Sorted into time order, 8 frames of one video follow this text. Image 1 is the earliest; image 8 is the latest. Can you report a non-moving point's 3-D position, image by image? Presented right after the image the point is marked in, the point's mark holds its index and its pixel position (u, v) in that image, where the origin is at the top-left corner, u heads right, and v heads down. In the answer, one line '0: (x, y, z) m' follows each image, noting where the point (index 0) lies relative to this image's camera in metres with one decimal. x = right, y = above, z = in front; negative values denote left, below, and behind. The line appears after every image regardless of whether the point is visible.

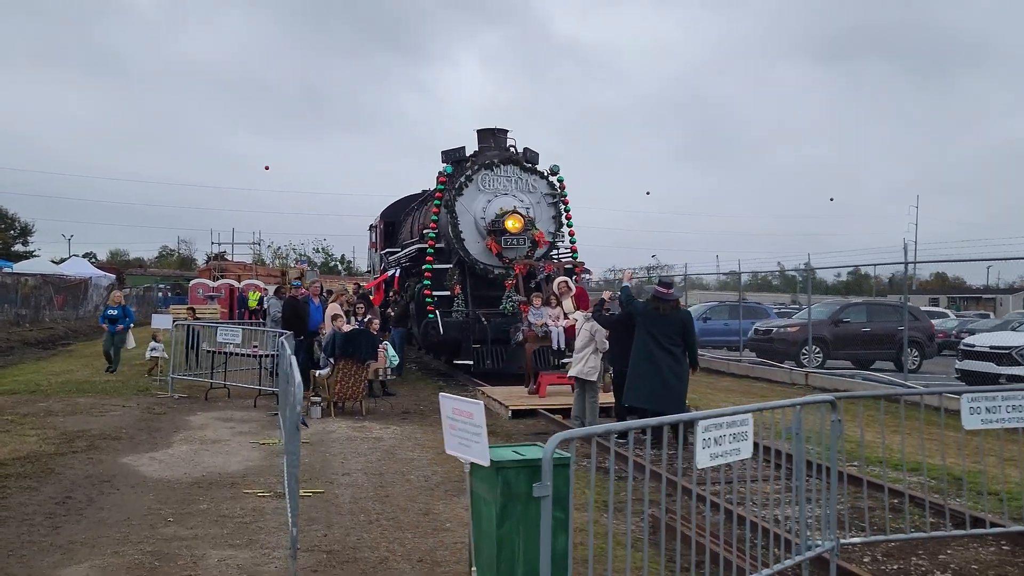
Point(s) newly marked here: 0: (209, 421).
0: (-3.3, -1.5, +9.8) m
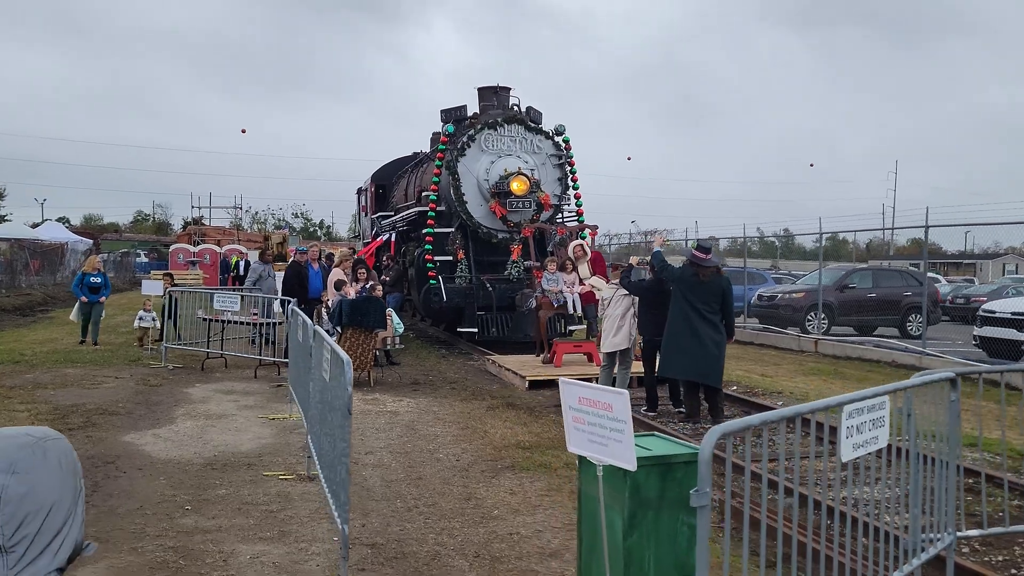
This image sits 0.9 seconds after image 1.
0: (-3.1, -1.1, +9.2) m
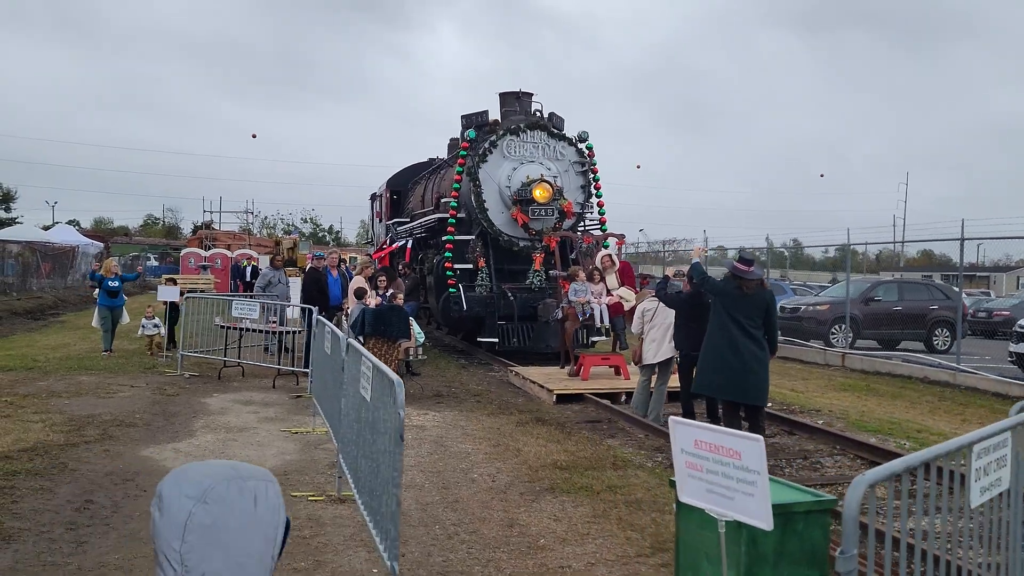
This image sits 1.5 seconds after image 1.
0: (-2.8, -1.2, +8.9) m
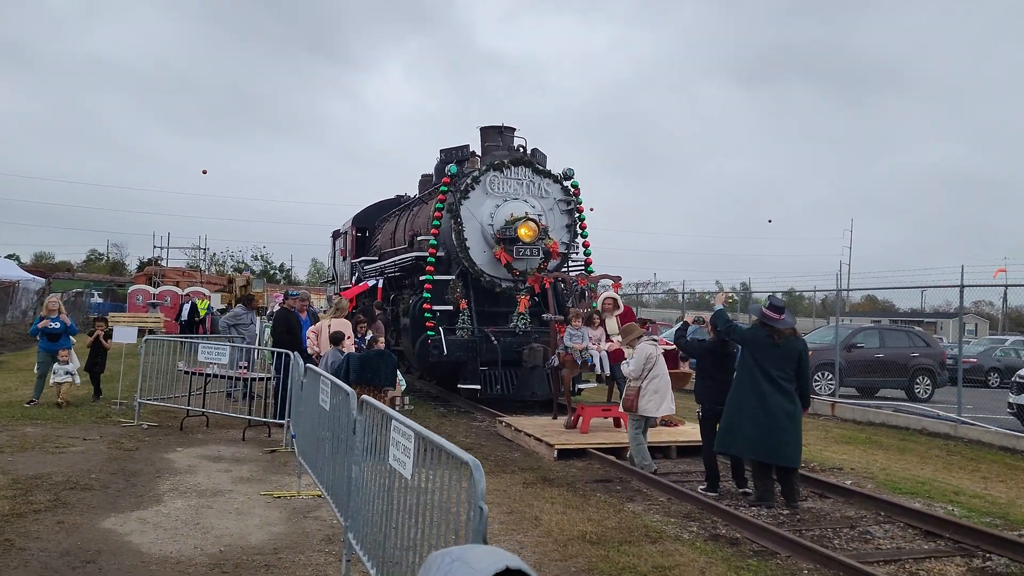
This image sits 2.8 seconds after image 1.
0: (-2.8, -1.6, +7.9) m
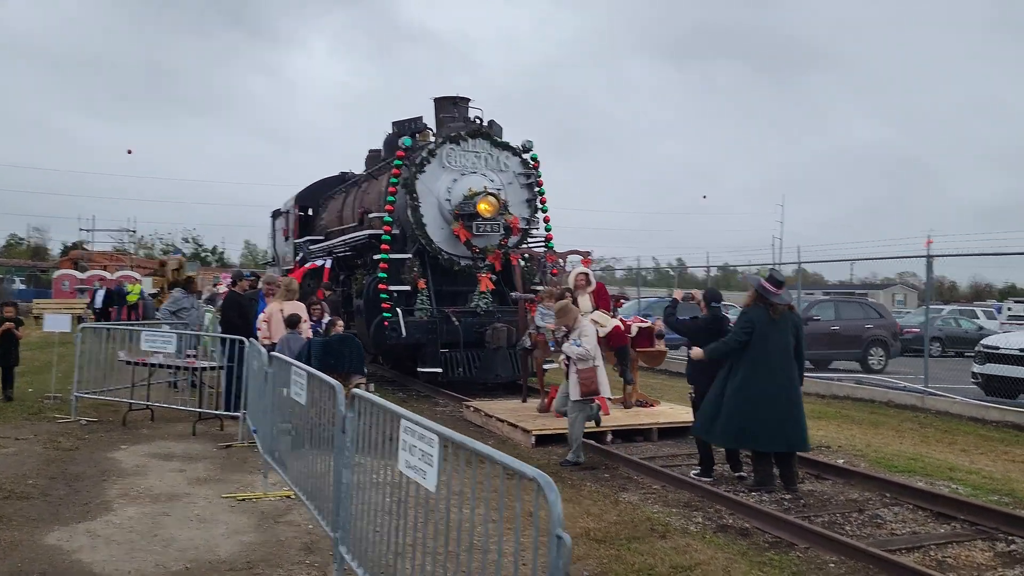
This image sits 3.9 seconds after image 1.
0: (-3.0, -1.4, +7.2) m
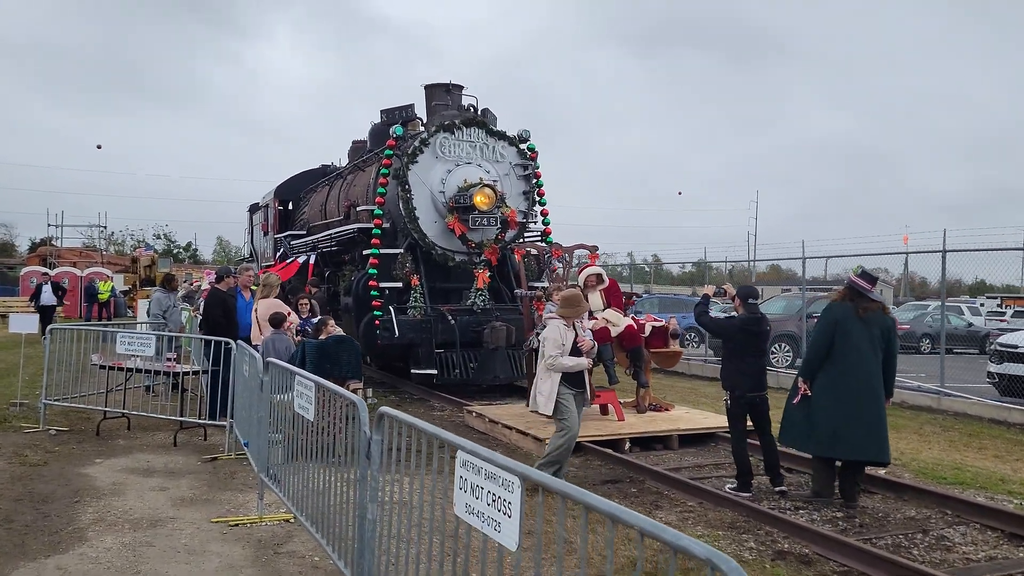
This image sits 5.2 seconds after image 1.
0: (-2.9, -1.4, +6.5) m
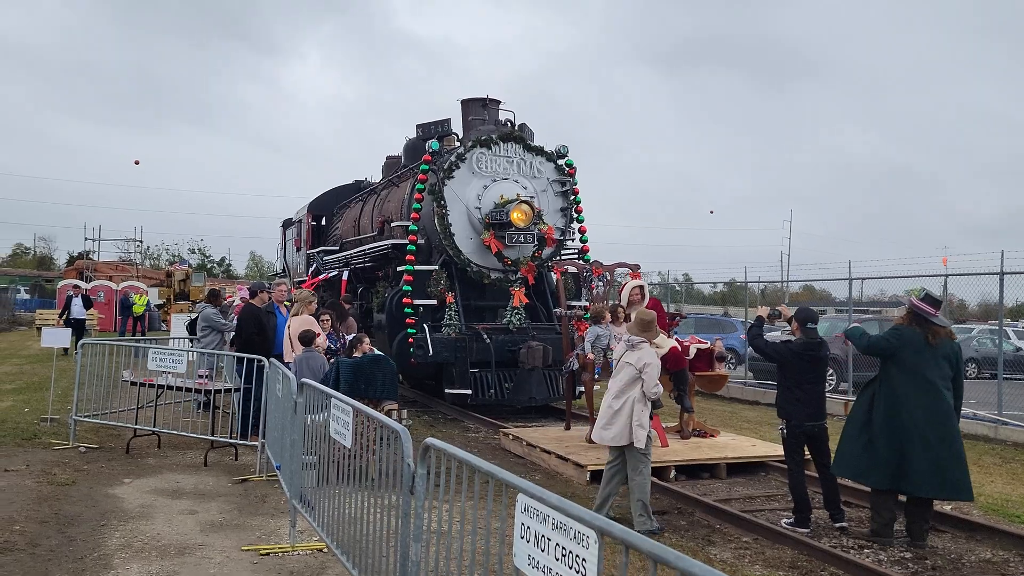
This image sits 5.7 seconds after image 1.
0: (-2.6, -1.5, +6.3) m
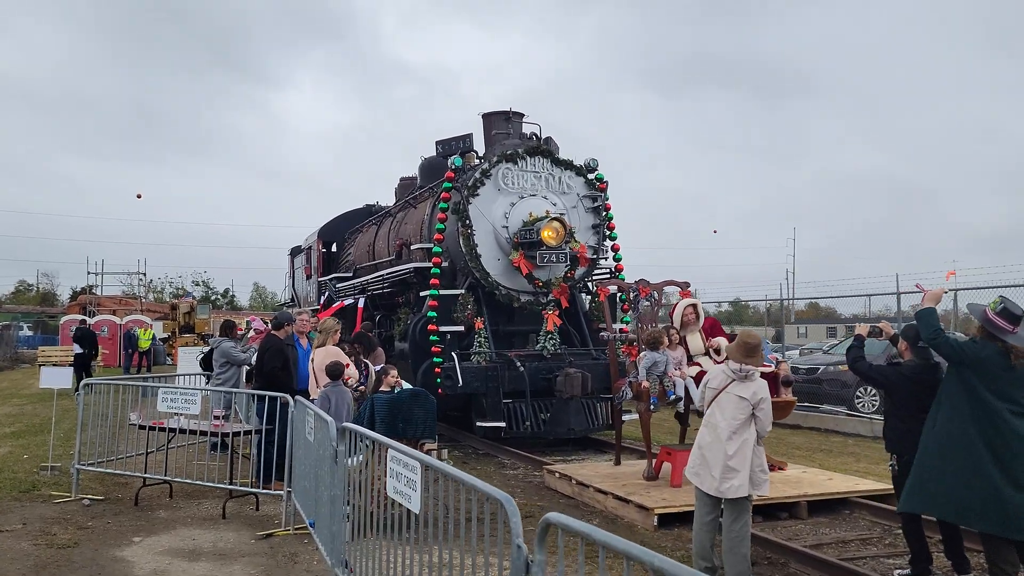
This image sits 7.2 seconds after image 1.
0: (-2.1, -1.7, +5.5) m
